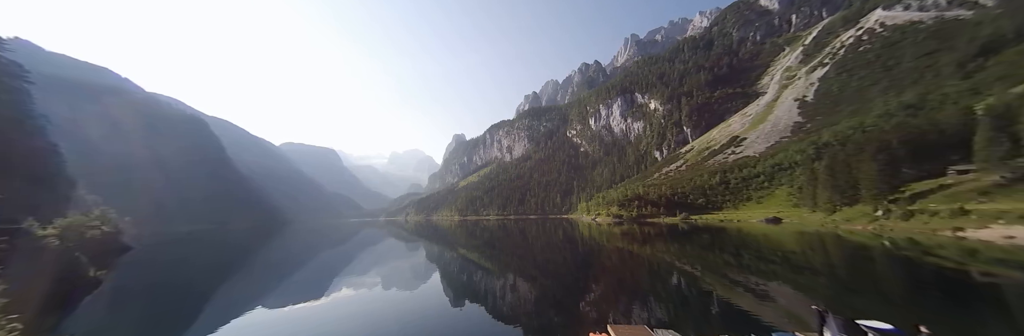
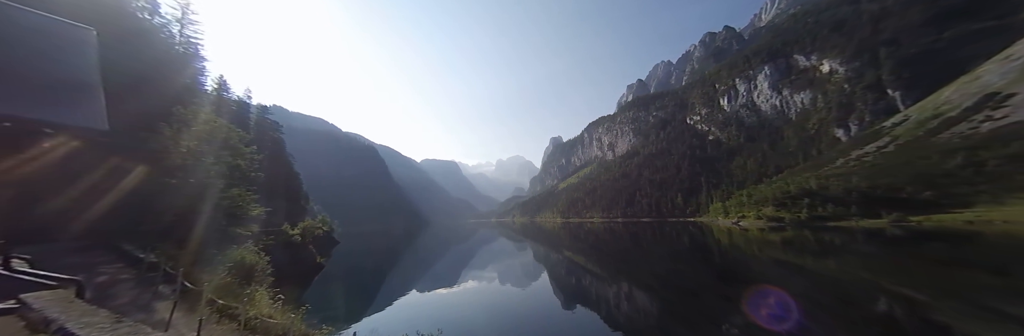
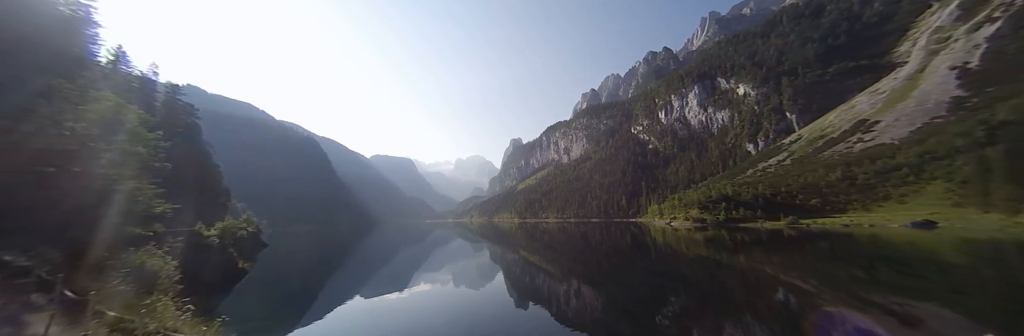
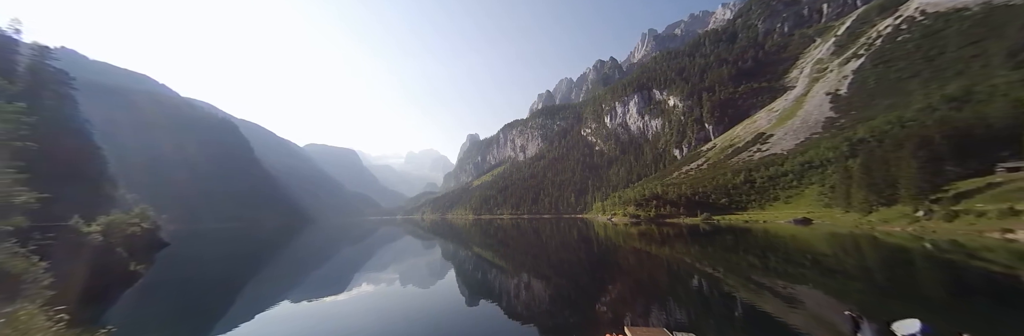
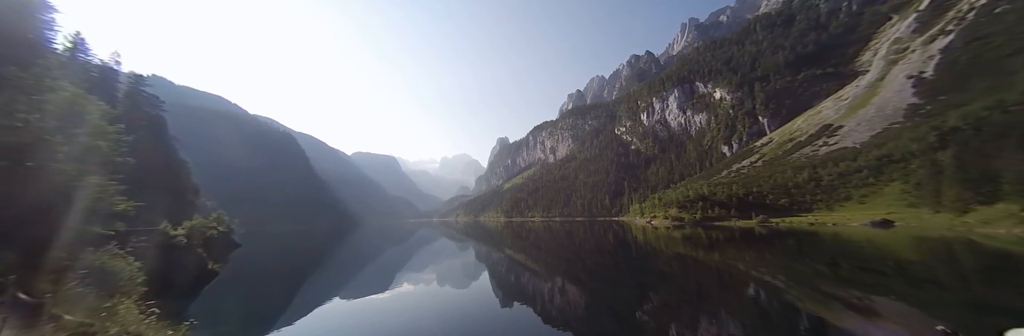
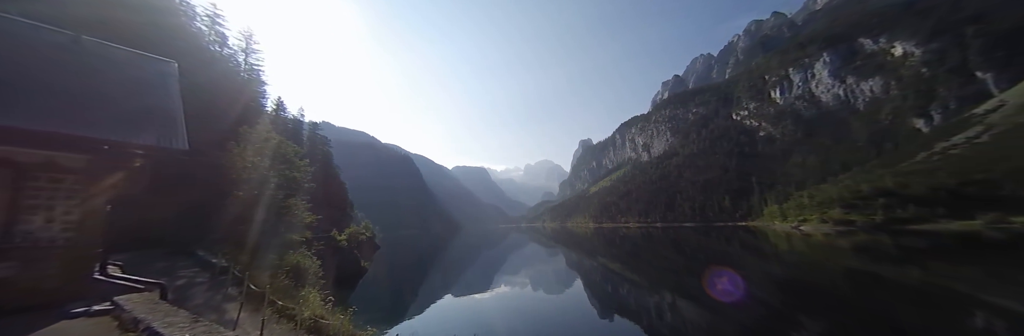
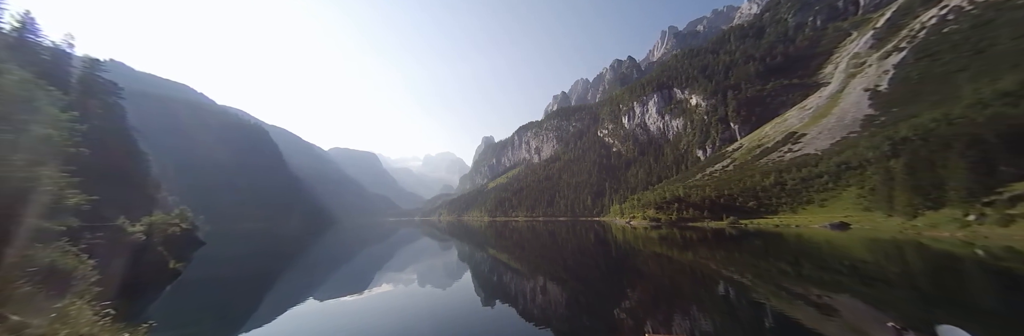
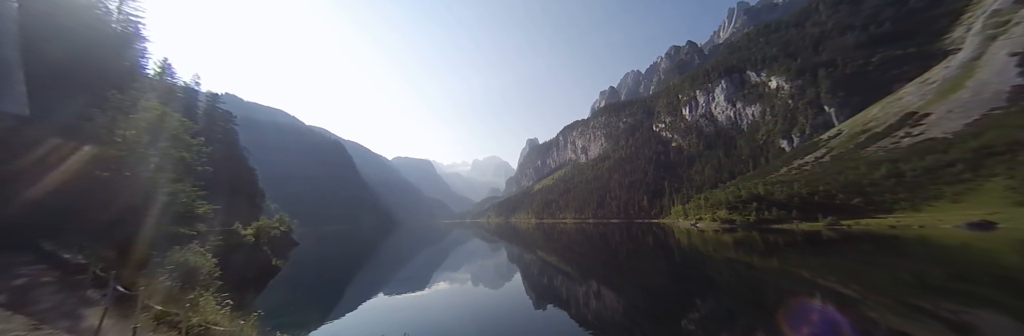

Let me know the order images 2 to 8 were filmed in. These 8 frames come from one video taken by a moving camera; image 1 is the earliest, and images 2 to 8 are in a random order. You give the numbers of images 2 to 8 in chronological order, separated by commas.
4, 7, 5, 3, 8, 2, 6
